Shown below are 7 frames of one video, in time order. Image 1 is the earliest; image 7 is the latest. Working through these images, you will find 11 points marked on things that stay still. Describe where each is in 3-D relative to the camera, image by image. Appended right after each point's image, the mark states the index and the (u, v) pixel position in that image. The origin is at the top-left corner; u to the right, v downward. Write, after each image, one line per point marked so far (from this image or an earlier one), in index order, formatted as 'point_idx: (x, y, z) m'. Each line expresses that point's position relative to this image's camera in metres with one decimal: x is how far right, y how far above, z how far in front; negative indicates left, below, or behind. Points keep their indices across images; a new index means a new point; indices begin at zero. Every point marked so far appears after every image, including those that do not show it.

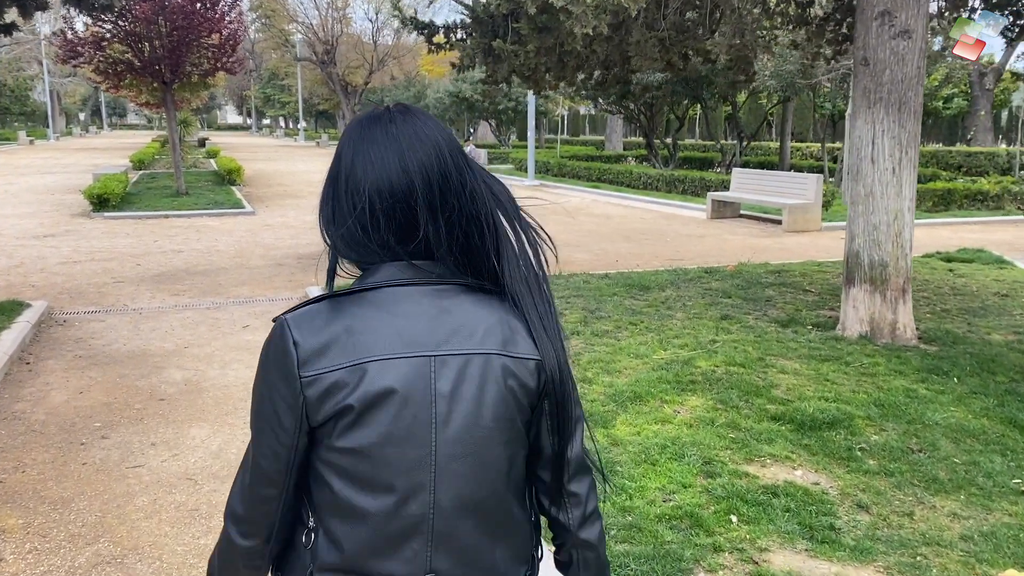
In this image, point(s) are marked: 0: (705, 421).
0: (+0.9, -0.6, +4.3) m
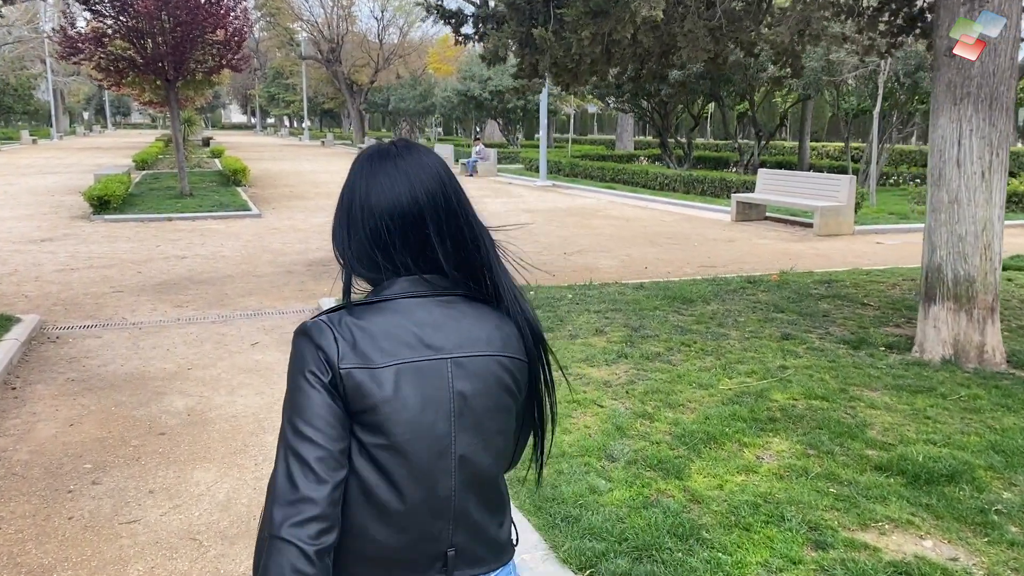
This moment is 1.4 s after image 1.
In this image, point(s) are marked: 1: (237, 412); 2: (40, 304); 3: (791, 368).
0: (+1.1, -0.7, +3.7) m
1: (-1.5, -0.7, +5.2) m
2: (-4.0, -0.1, +8.3) m
3: (+1.5, -0.4, +5.0) m
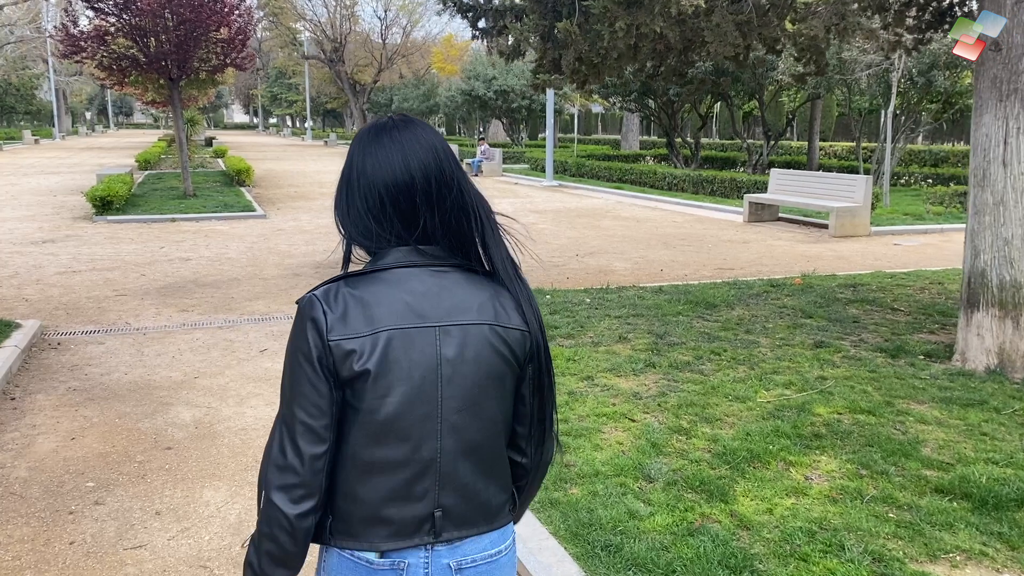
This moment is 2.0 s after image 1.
0: (+1.2, -0.7, +3.5) m
1: (-1.4, -0.7, +5.0) m
2: (-3.9, -0.2, +8.0) m
3: (+1.6, -0.5, +4.8) m
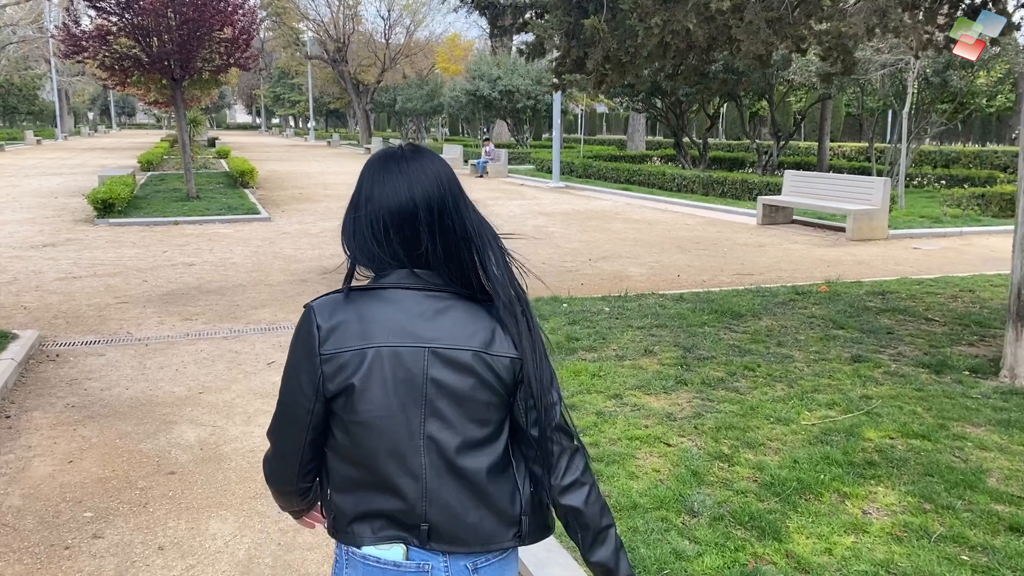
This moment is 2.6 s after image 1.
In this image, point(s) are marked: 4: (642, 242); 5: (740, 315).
0: (+1.3, -0.8, +3.2) m
1: (-1.2, -0.8, +4.7) m
2: (-3.8, -0.2, +7.8) m
3: (+1.7, -0.5, +4.5) m
4: (+1.8, +0.6, +13.1) m
5: (+1.6, -0.2, +6.8) m
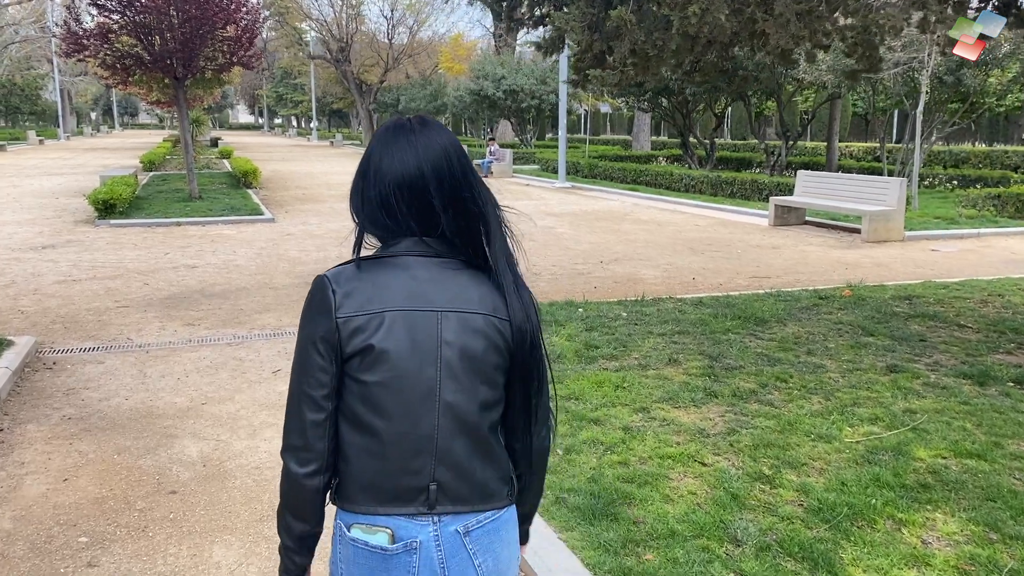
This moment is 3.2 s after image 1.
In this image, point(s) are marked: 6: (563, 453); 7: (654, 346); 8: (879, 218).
0: (+1.4, -0.8, +2.9) m
1: (-1.2, -0.8, +4.4) m
2: (-3.7, -0.3, +7.5) m
3: (+1.8, -0.5, +4.2) m
4: (+1.9, +0.6, +12.8) m
5: (+1.7, -0.2, +6.5) m
6: (+0.2, -0.7, +4.1) m
7: (+0.9, -0.3, +5.8) m
8: (+4.9, +0.9, +12.9) m
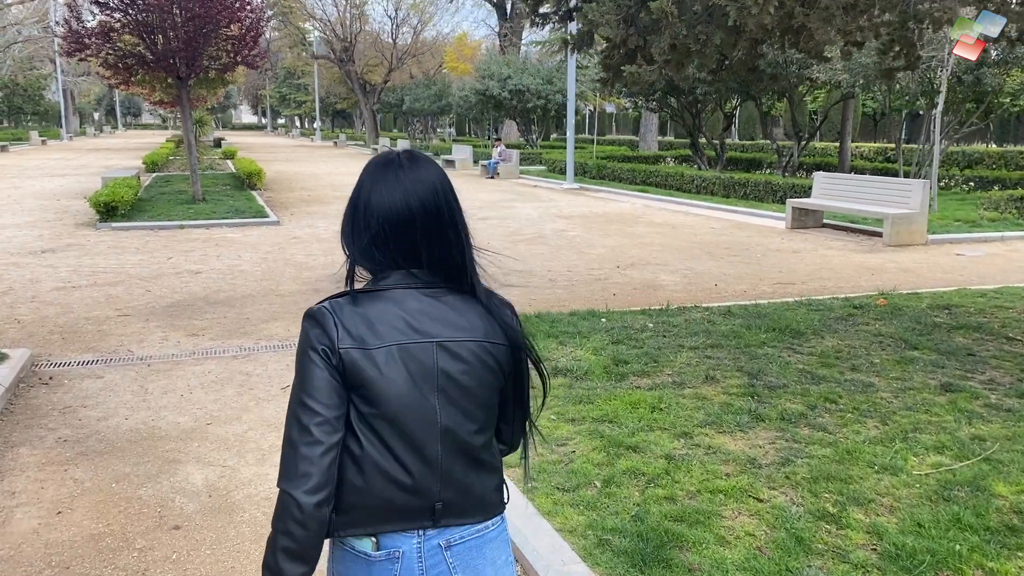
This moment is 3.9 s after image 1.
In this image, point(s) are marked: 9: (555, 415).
0: (+1.5, -0.9, +2.5) m
1: (-1.0, -0.9, +4.1) m
2: (-3.5, -0.3, +7.2) m
3: (+1.9, -0.6, +3.9) m
4: (+2.0, +0.5, +12.5) m
5: (+1.8, -0.3, +6.2) m
6: (+0.3, -0.8, +3.7) m
7: (+1.0, -0.4, +5.5) m
8: (+5.1, +0.9, +12.6) m
9: (+0.2, -0.6, +4.6) m
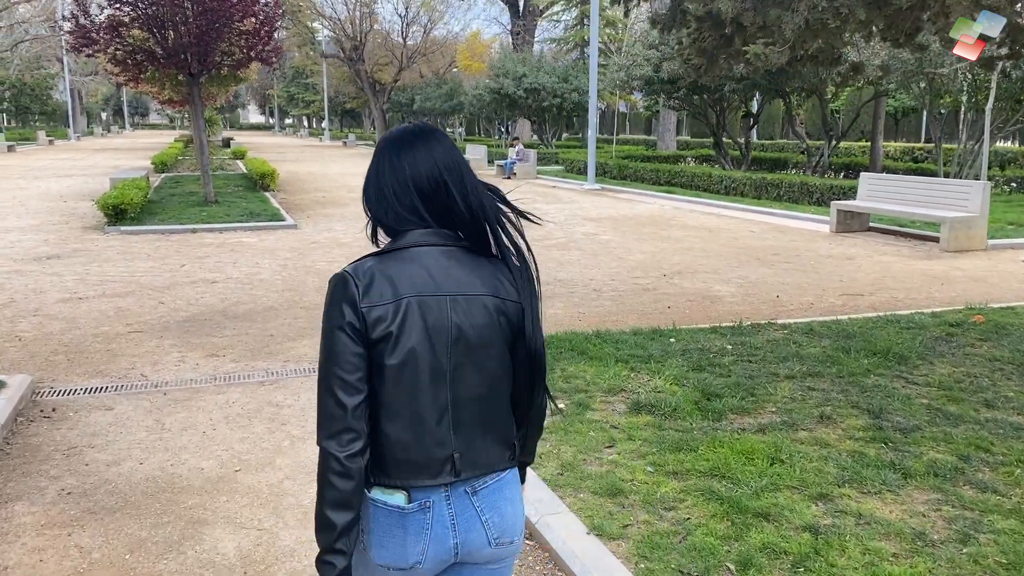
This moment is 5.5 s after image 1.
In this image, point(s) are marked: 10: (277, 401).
0: (+1.9, -1.0, +1.8) m
1: (-0.7, -1.0, +3.4) m
2: (-3.2, -0.4, +6.5) m
3: (+2.3, -0.7, +3.1) m
4: (+2.4, +0.4, +11.7) m
5: (+2.2, -0.4, +5.4) m
6: (+0.7, -0.9, +3.0) m
7: (+1.4, -0.5, +4.7) m
8: (+5.5, +0.8, +11.8) m
9: (+0.6, -0.7, +3.8) m
10: (-1.3, -0.6, +5.3) m
